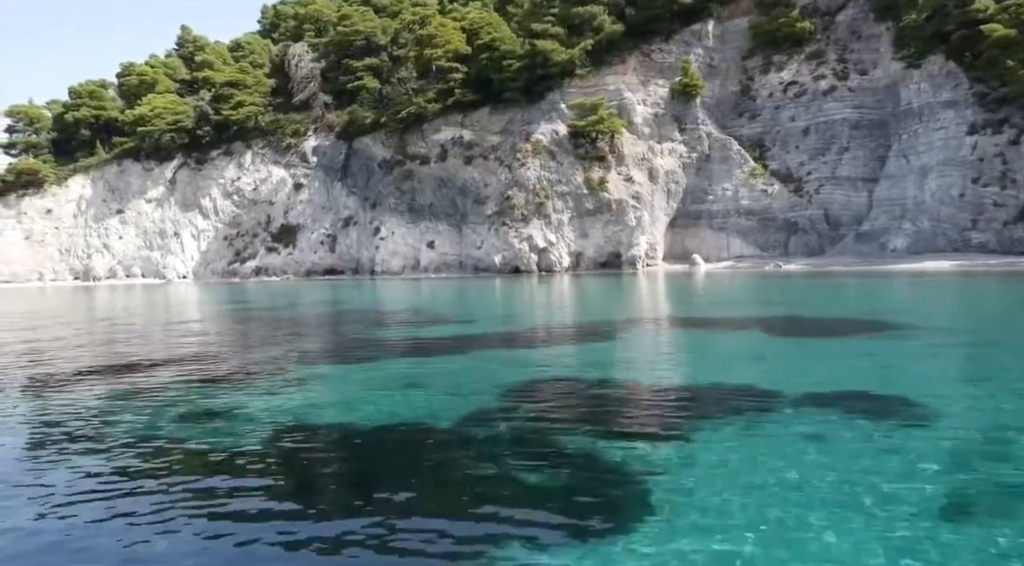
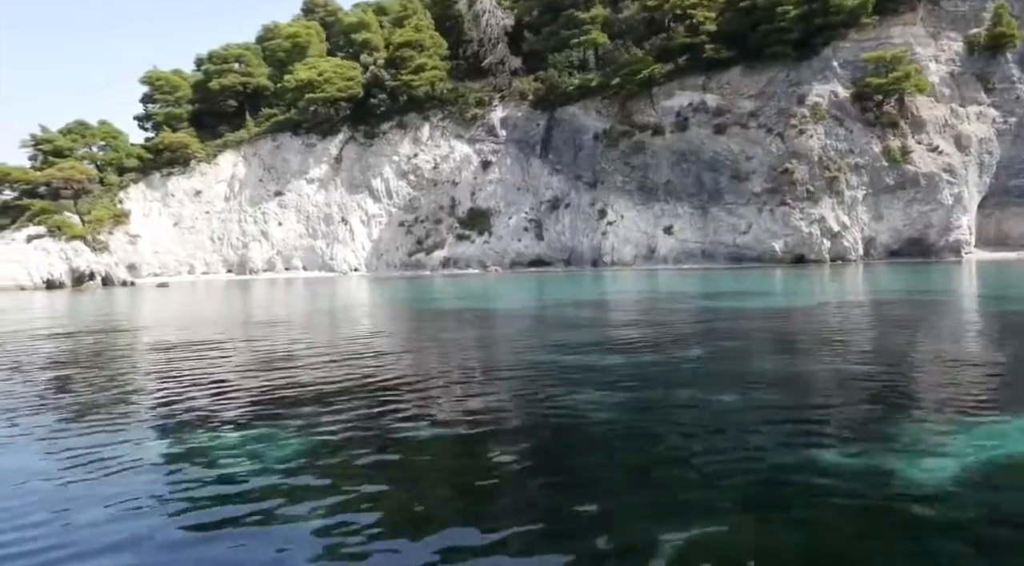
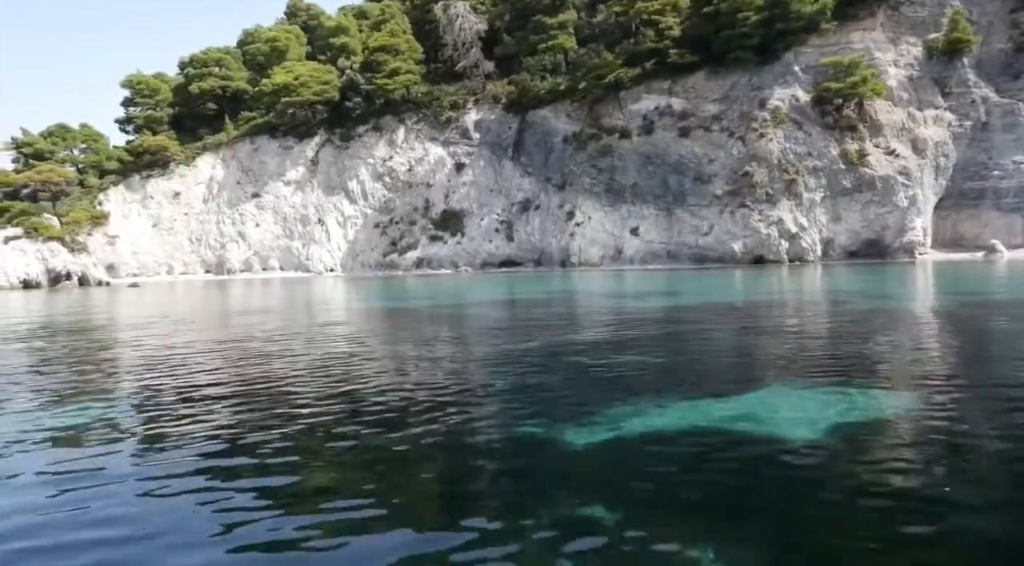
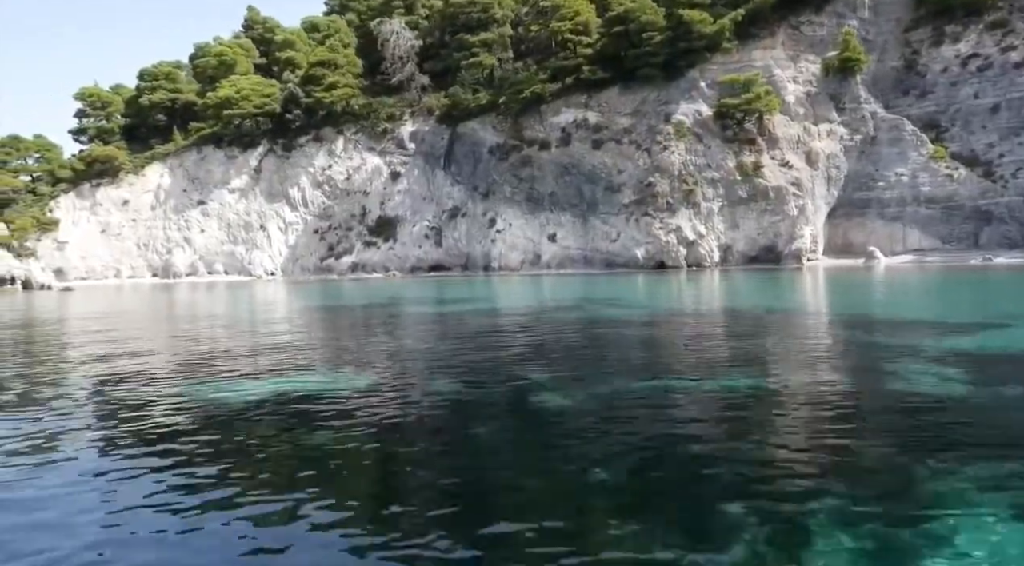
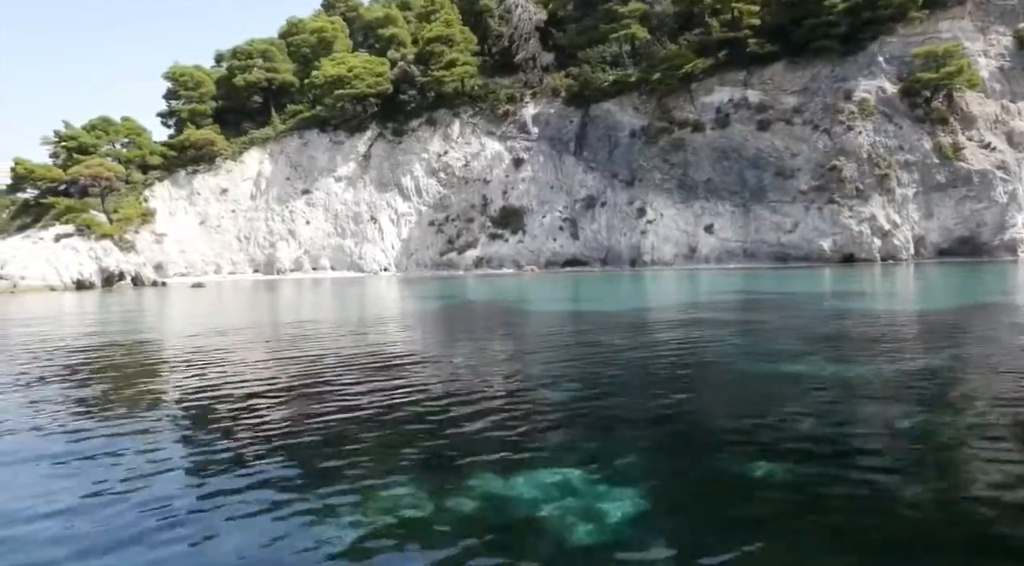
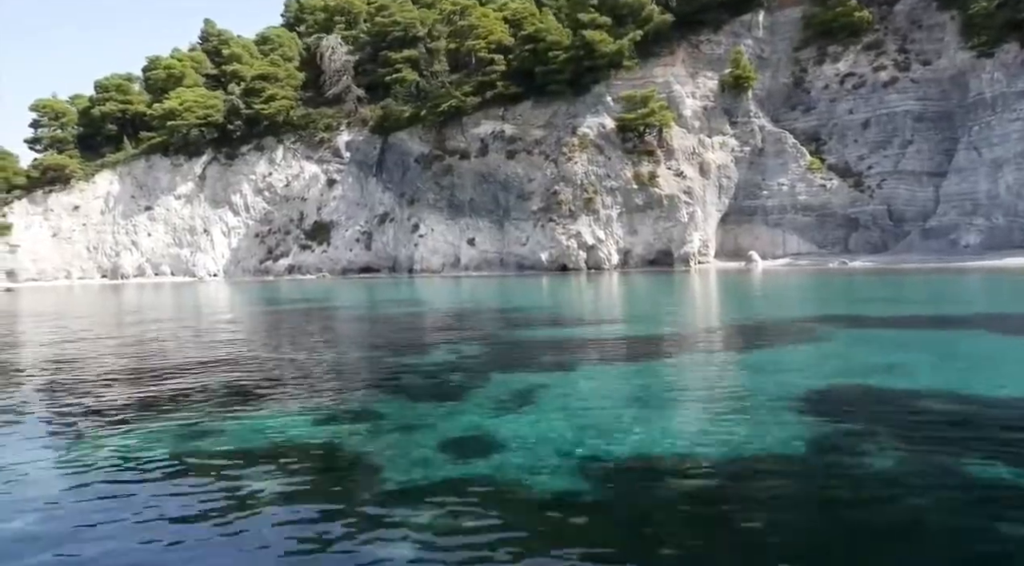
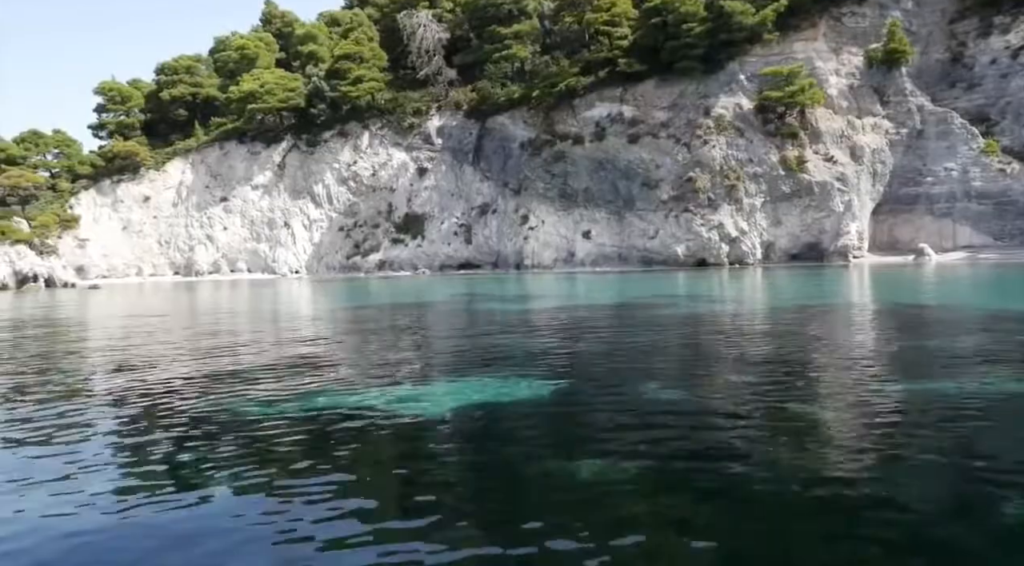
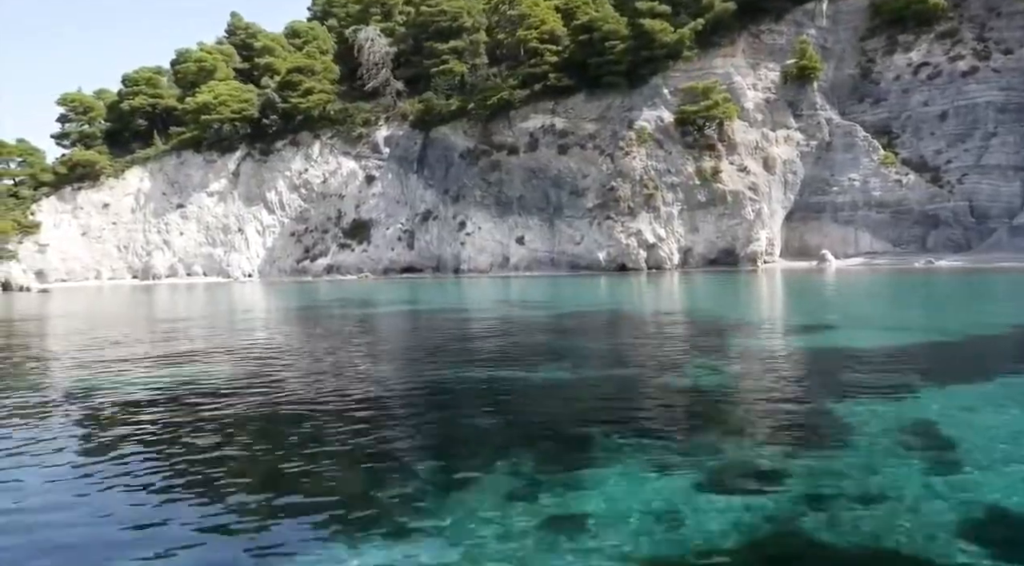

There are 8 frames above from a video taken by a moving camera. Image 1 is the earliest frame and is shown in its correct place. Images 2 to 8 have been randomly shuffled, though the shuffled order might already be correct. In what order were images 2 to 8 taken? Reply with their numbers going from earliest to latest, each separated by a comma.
6, 8, 4, 7, 3, 2, 5
